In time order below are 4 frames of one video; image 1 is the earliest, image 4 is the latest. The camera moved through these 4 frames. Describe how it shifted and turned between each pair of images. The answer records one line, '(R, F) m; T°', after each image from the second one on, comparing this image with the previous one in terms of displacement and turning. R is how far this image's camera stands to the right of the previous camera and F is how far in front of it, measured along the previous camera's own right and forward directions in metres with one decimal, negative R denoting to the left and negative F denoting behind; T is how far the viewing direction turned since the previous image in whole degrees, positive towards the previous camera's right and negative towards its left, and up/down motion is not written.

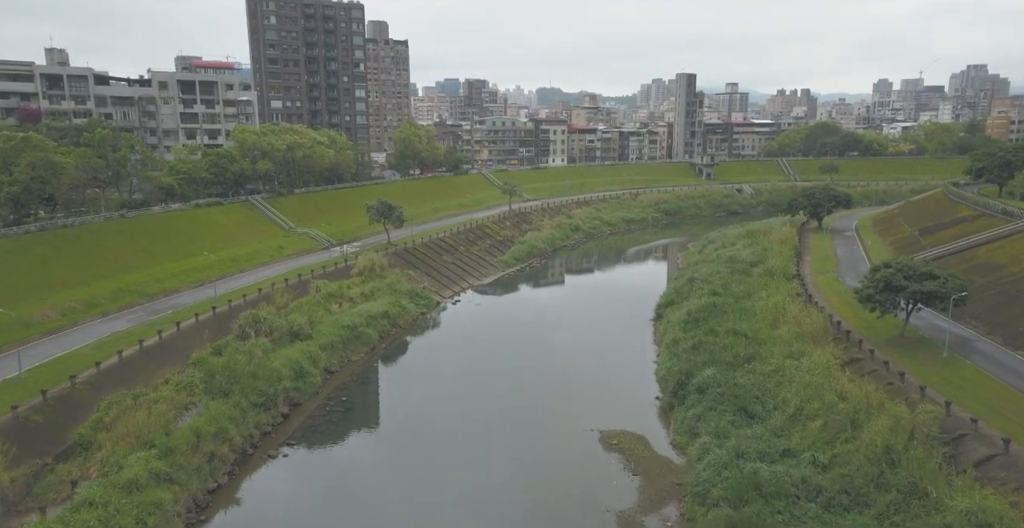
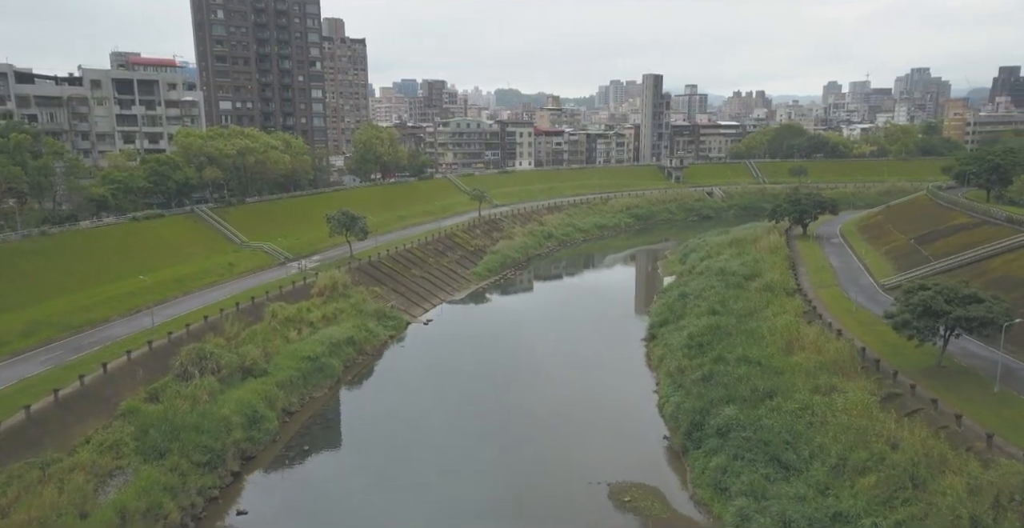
(-1.0, +3.4) m; +3°
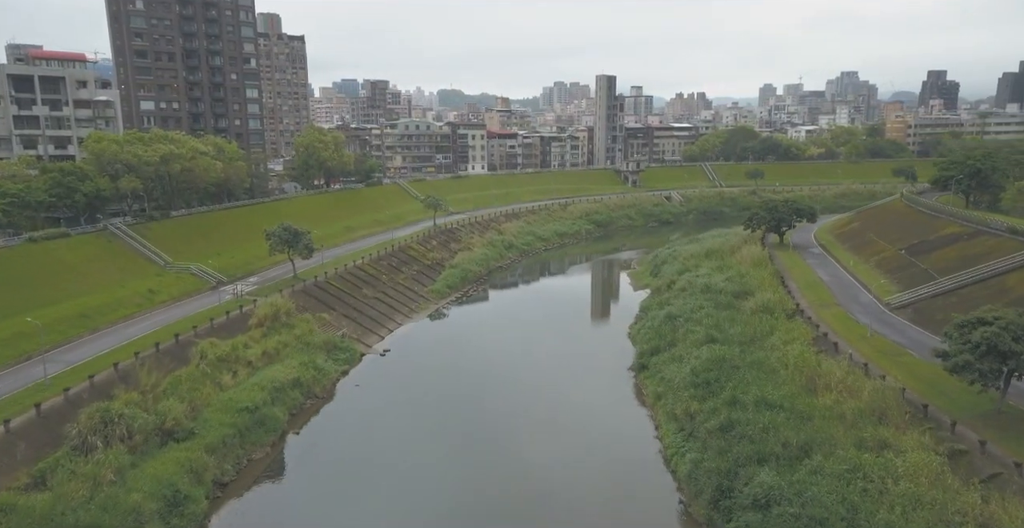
(-1.1, +4.2) m; +5°
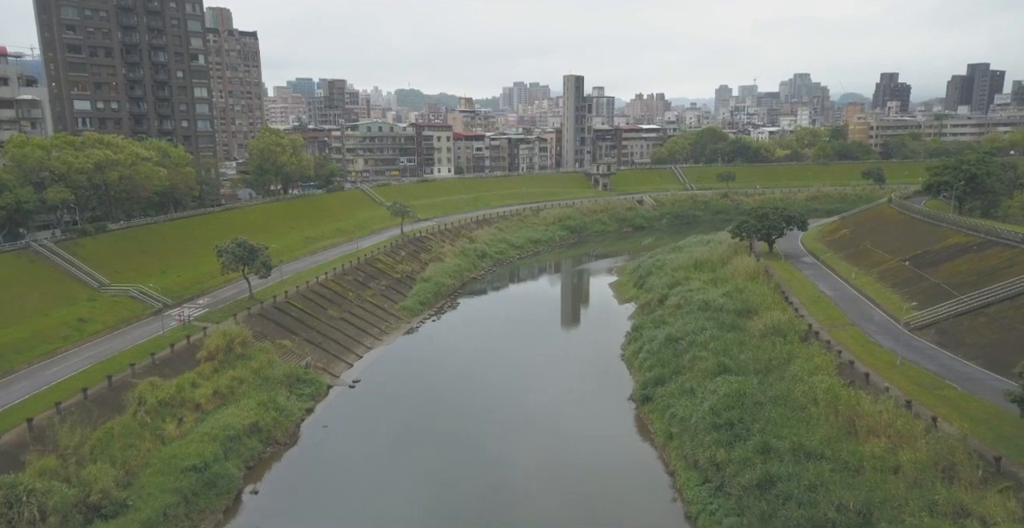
(-1.1, +3.4) m; +3°
